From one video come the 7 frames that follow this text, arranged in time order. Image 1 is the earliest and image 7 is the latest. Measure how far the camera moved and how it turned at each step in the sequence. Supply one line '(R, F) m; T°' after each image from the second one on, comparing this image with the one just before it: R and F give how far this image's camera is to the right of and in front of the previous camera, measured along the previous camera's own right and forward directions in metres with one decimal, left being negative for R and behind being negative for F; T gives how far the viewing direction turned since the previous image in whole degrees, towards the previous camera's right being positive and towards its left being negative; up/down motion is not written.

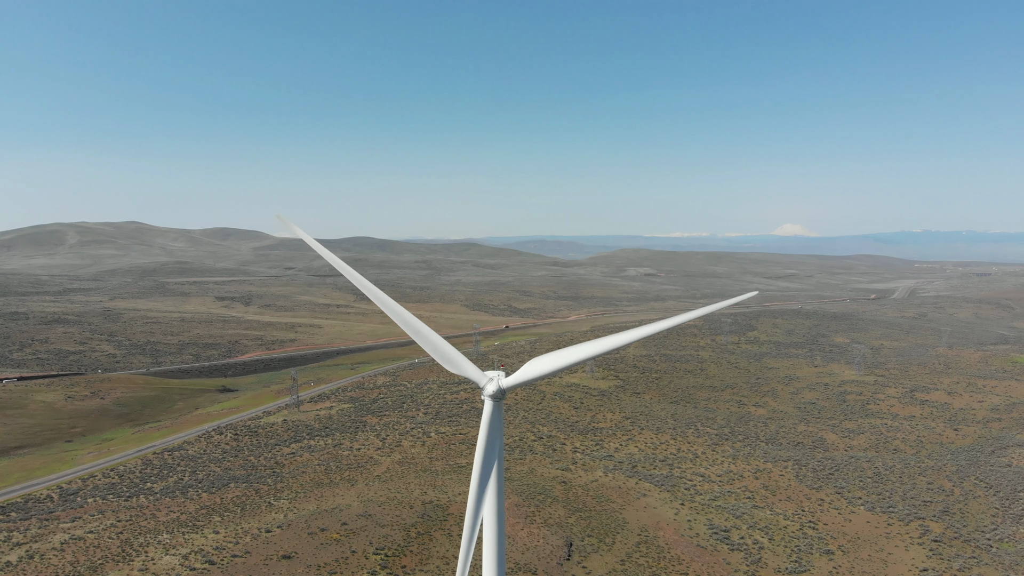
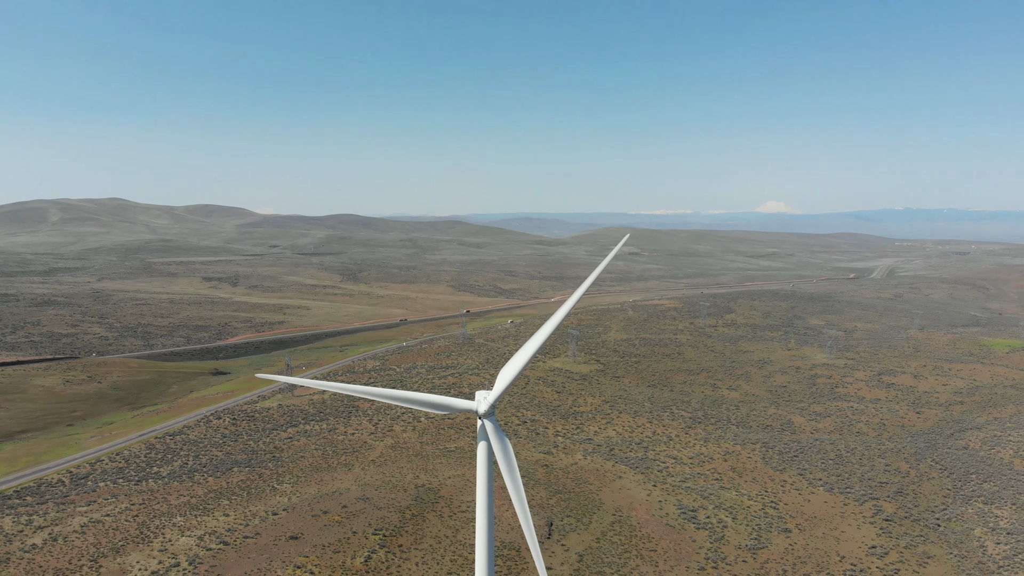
(0.0, -1.7) m; +1°
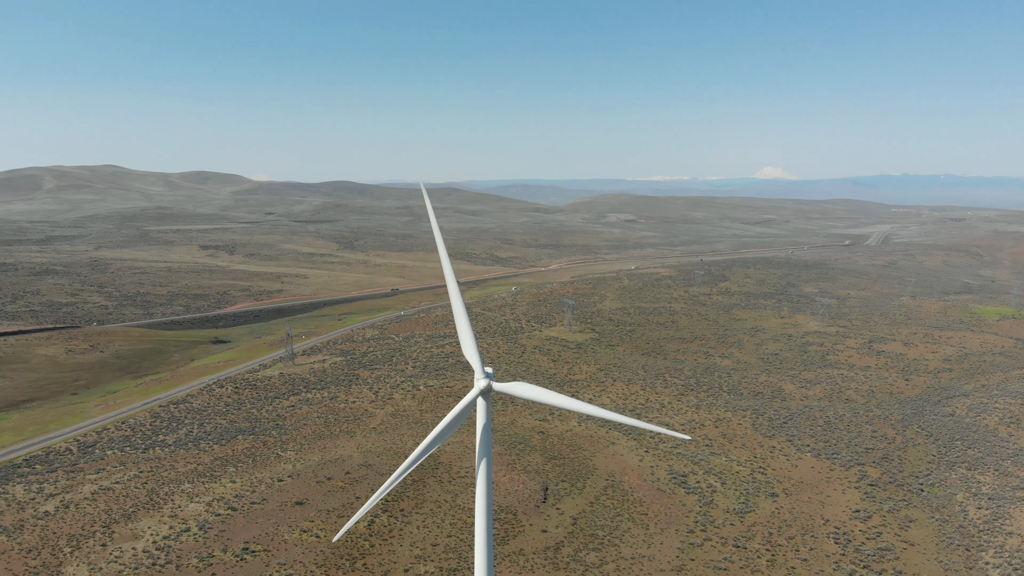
(0.0, -0.6) m; 0°
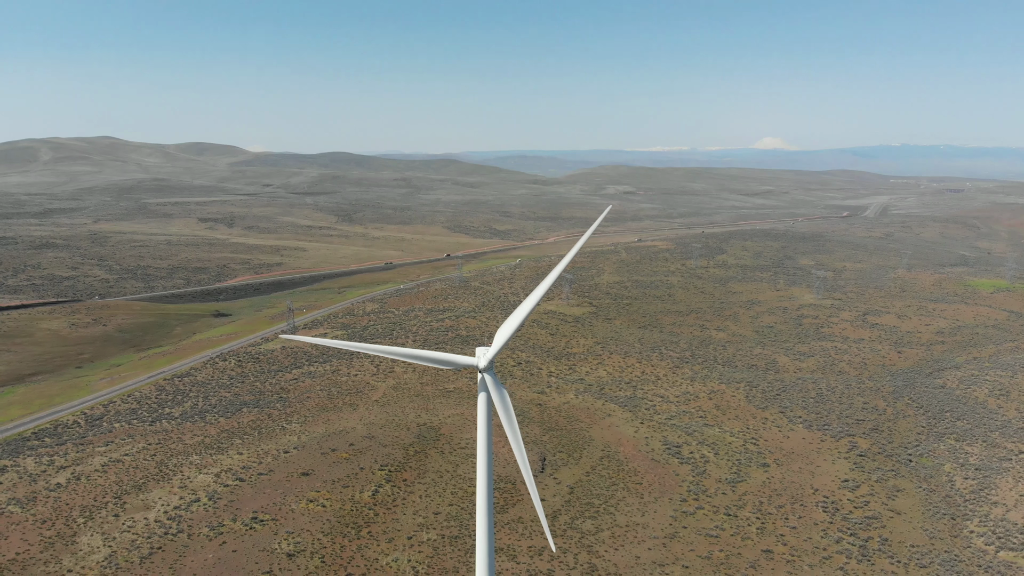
(0.0, -0.5) m; 0°
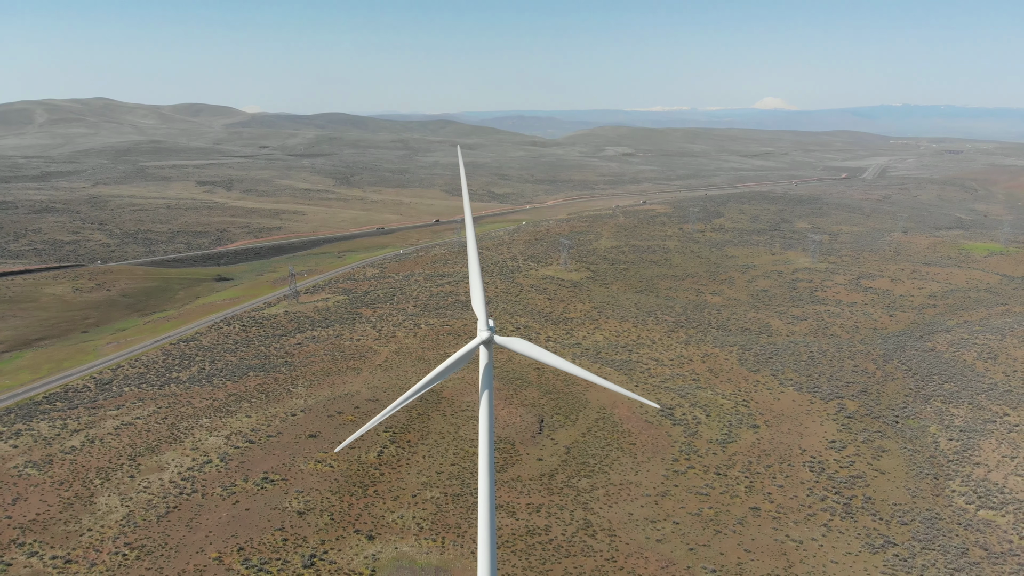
(0.0, -0.7) m; 0°
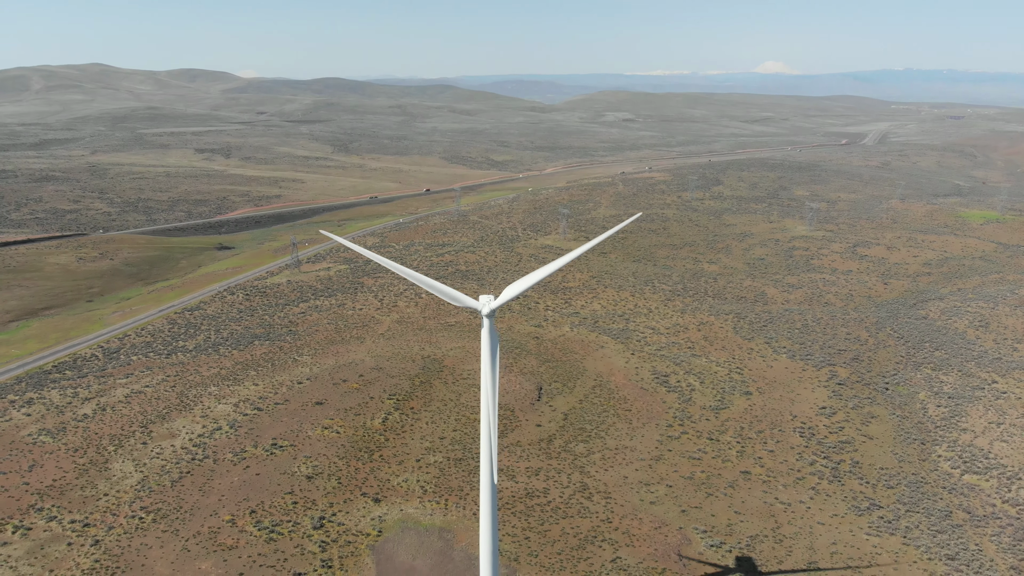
(0.0, -0.6) m; 0°
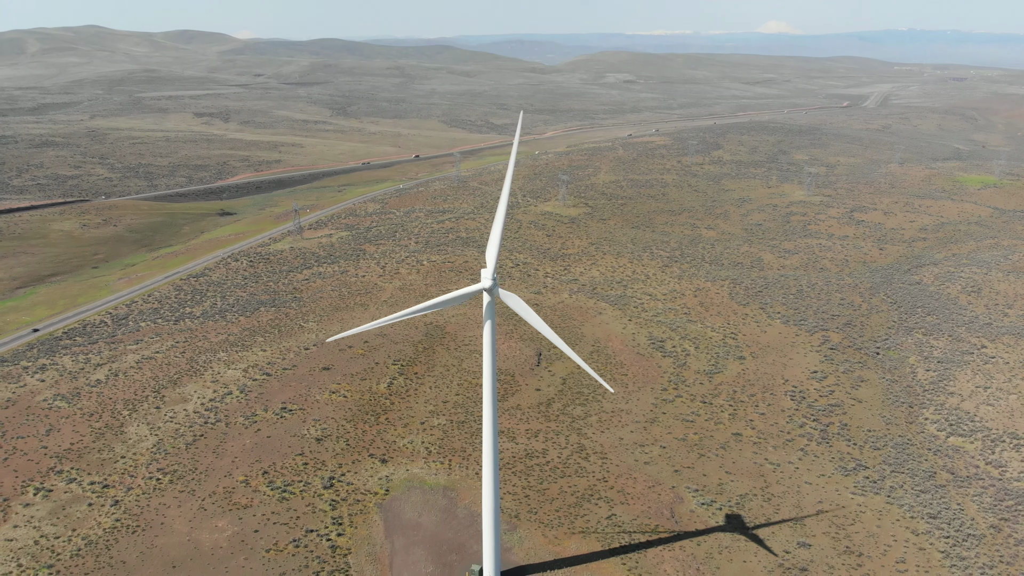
(0.0, -0.6) m; 0°
